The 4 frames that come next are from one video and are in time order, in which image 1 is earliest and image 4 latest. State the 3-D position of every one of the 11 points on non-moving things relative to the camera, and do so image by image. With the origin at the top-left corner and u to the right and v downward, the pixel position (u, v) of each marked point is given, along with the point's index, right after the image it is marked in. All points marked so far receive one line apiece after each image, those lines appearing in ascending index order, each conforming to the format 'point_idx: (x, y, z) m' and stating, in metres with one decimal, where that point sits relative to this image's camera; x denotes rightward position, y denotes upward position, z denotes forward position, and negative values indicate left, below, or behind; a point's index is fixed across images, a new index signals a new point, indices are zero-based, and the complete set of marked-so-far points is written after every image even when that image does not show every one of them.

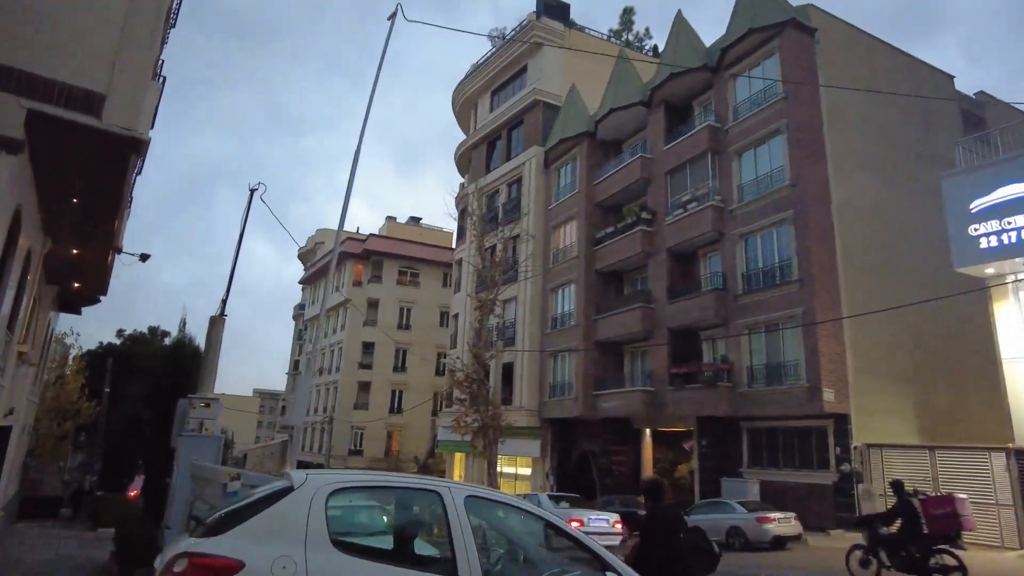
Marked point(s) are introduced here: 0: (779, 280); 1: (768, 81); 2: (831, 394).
0: (+7.0, +0.2, +17.1) m
1: (+7.2, +5.9, +18.6) m
2: (+7.5, -2.5, +15.5) m
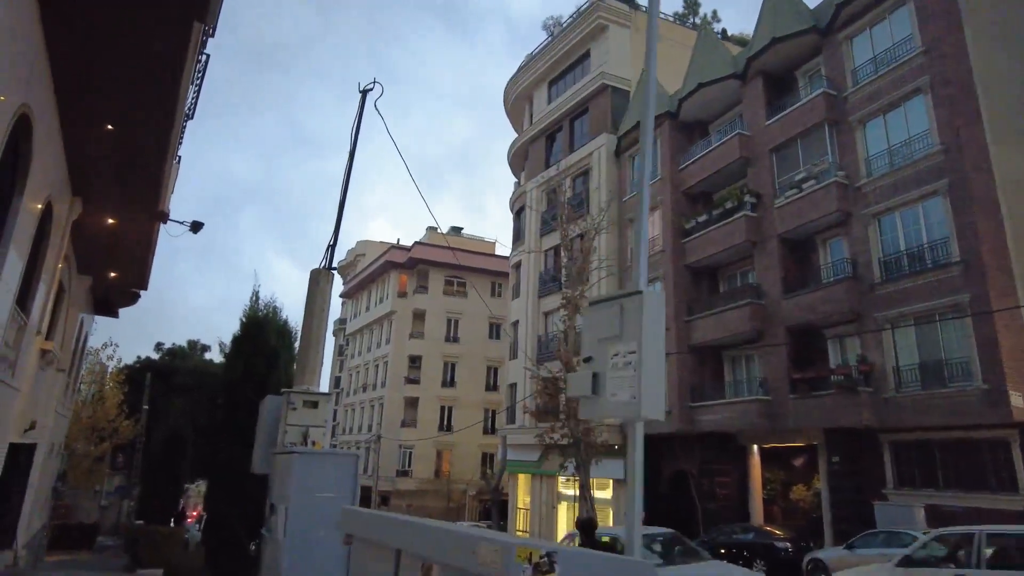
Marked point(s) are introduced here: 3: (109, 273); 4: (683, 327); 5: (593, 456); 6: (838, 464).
0: (+9.2, +0.5, +14.3) m
1: (+9.4, +6.1, +15.9) m
2: (+9.7, -2.1, +12.6) m
3: (-7.2, +0.3, +11.7) m
4: (+5.2, -1.2, +19.8) m
5: (+2.1, -4.4, +17.1) m
6: (+7.8, -4.2, +15.6) m
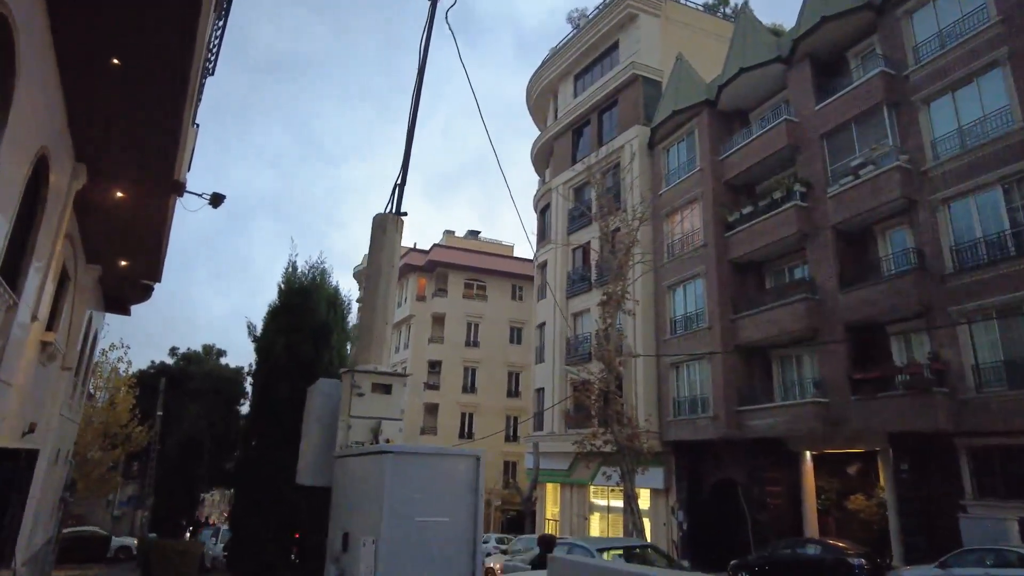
0: (+10.0, +0.7, +13.0) m
1: (+10.2, +6.3, +14.7) m
2: (+10.5, -1.9, +11.2) m
3: (-6.4, +0.4, +10.7) m
4: (+6.1, -1.1, +18.5) m
5: (+3.0, -4.3, +15.9) m
6: (+8.7, -4.0, +14.3) m
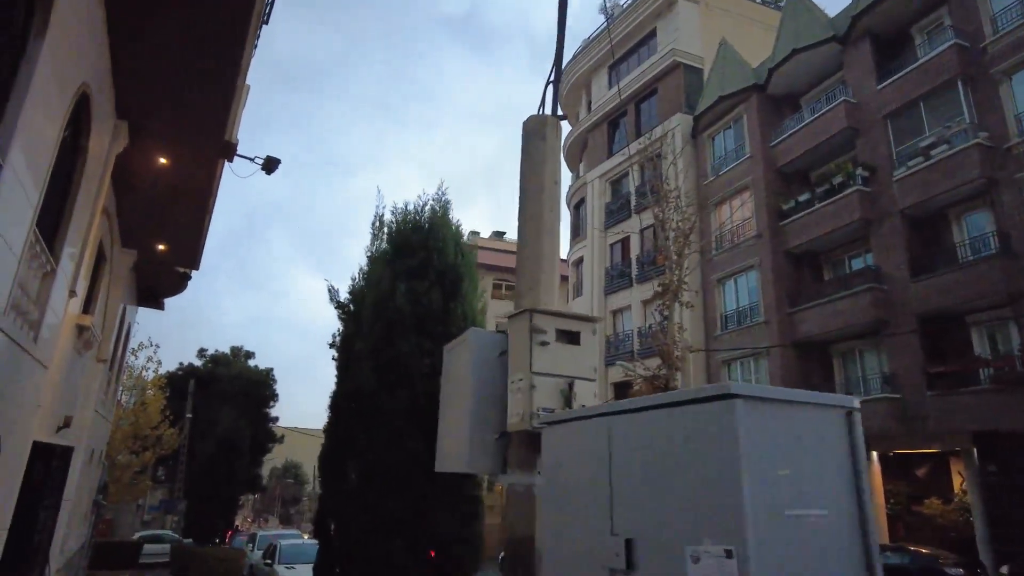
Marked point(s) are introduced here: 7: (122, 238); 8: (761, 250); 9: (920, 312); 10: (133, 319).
0: (+11.0, +1.0, +11.9) m
1: (+11.3, +6.6, +13.6) m
2: (+11.5, -1.6, +10.1) m
3: (-5.5, +0.6, +10.0) m
4: (+7.3, -0.9, +17.5) m
5: (+4.1, -4.0, +14.9) m
6: (+9.8, -3.7, +13.1) m
7: (-5.8, +0.6, +9.8) m
8: (+7.0, +1.1, +18.5) m
9: (+9.1, -0.5, +14.6) m
10: (-8.1, -0.7, +14.0) m
